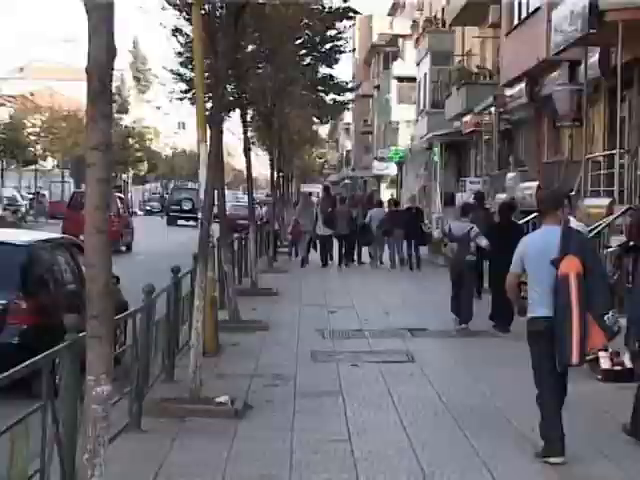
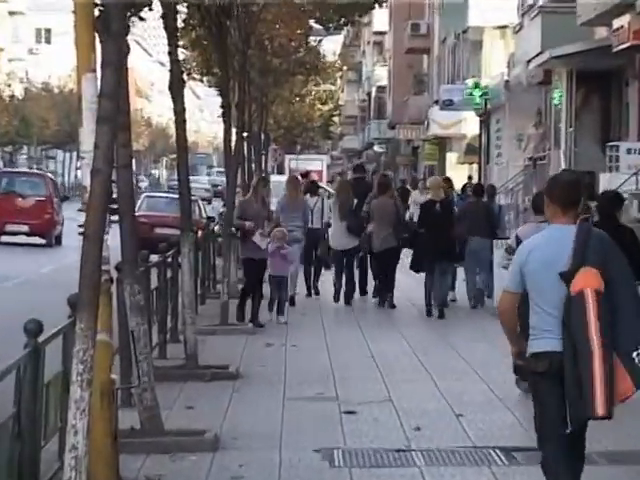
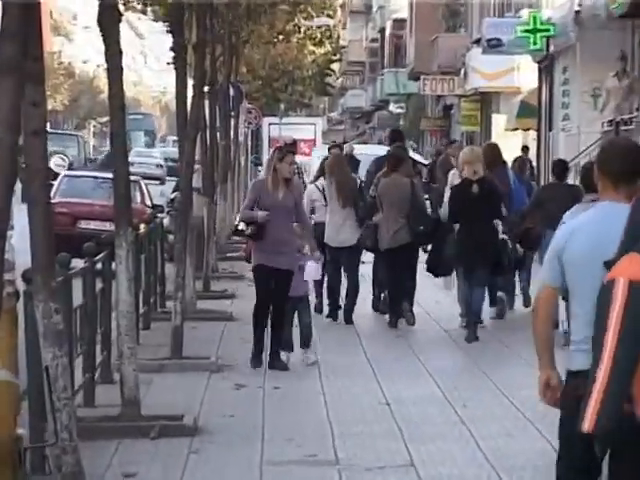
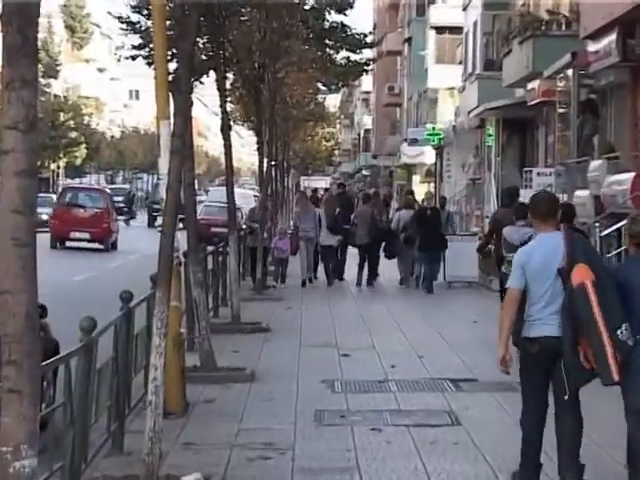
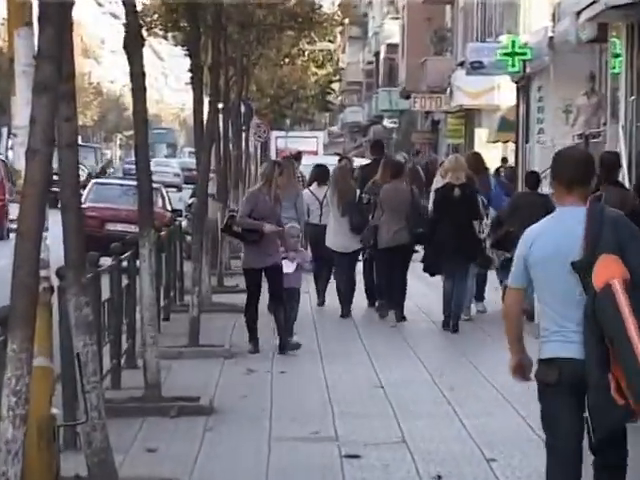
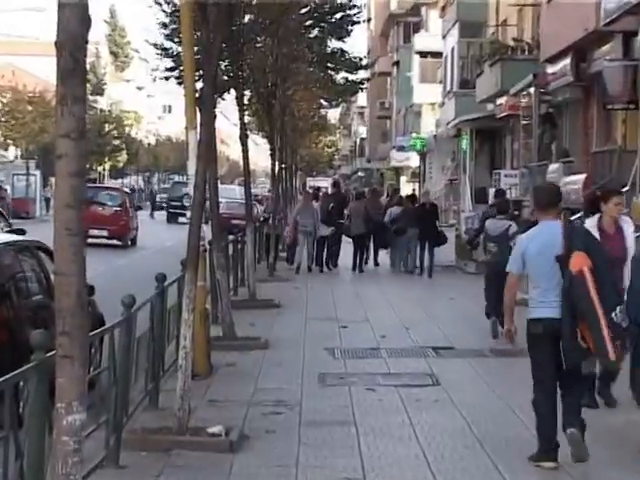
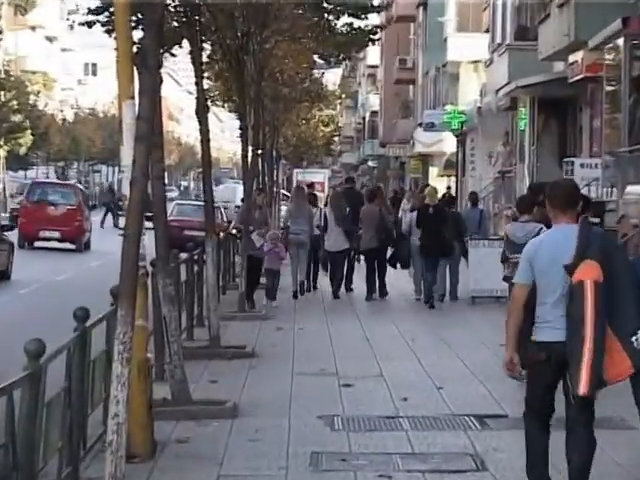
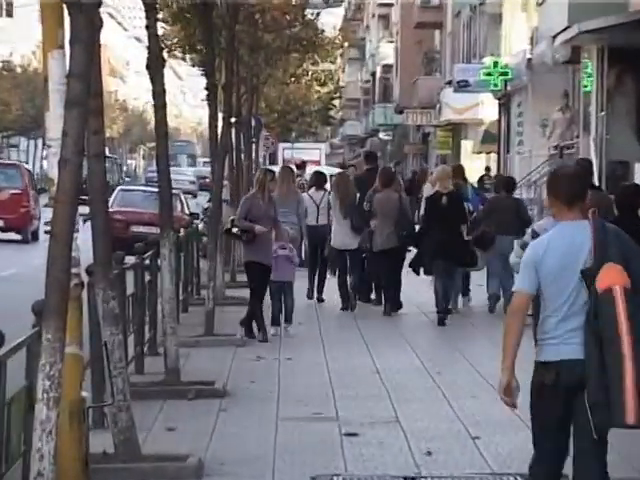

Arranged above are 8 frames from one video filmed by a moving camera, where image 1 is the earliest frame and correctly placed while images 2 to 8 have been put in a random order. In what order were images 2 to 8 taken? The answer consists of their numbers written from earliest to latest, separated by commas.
6, 4, 7, 2, 8, 5, 3
